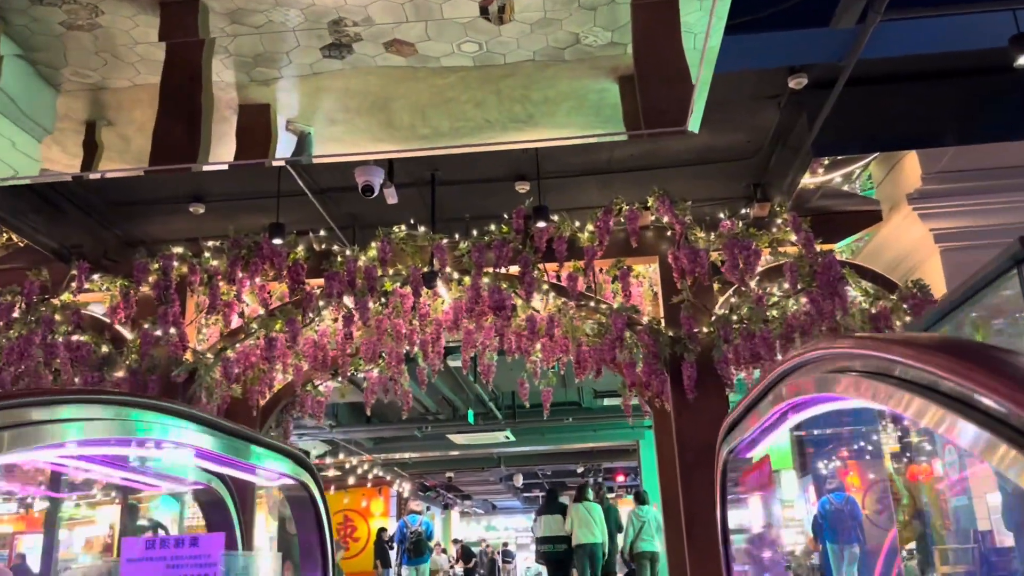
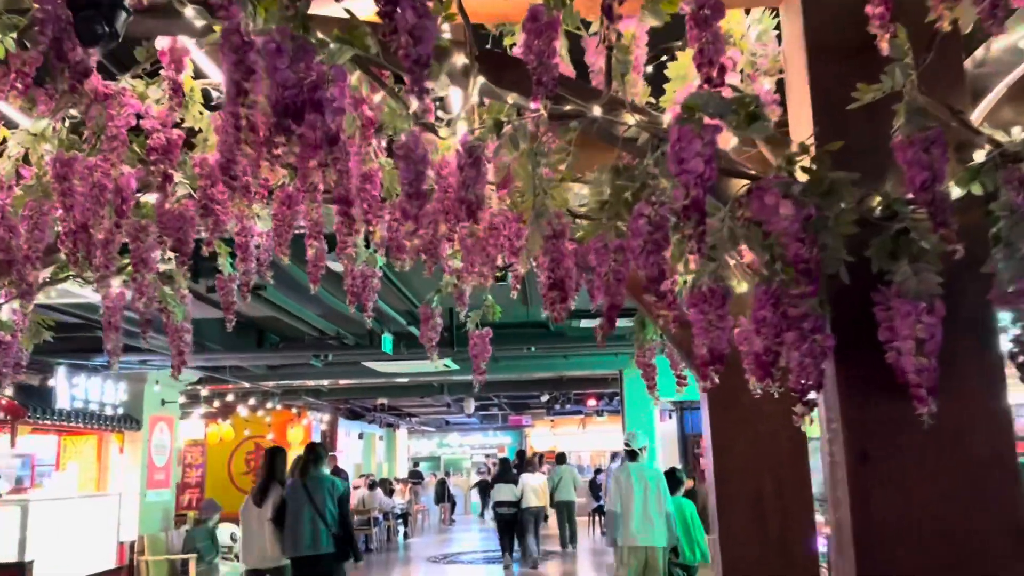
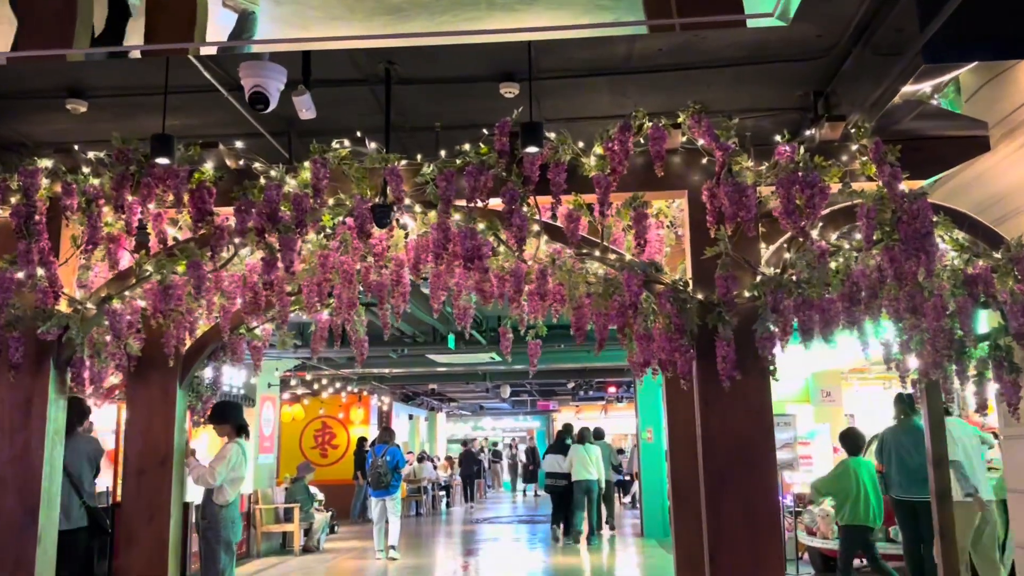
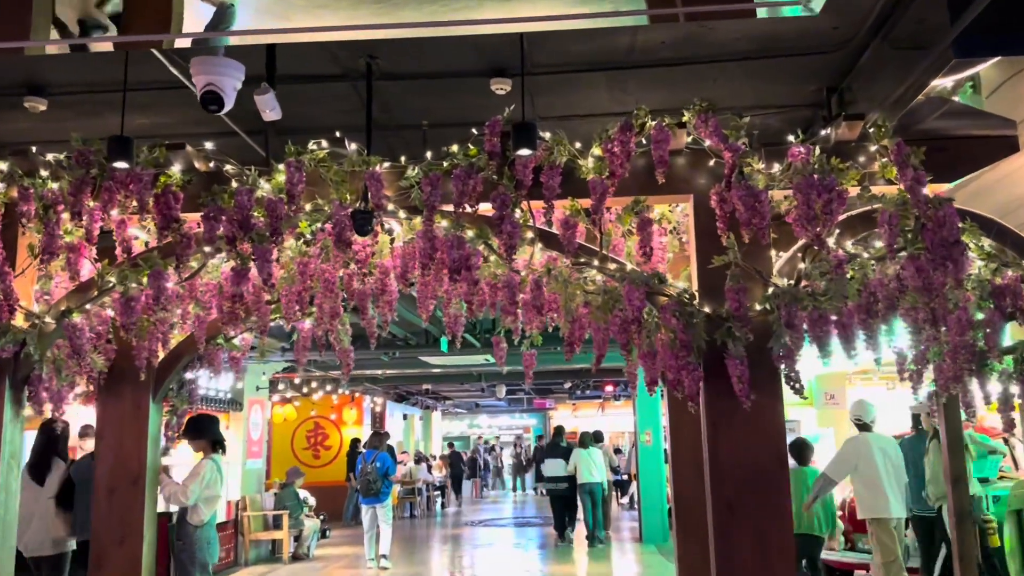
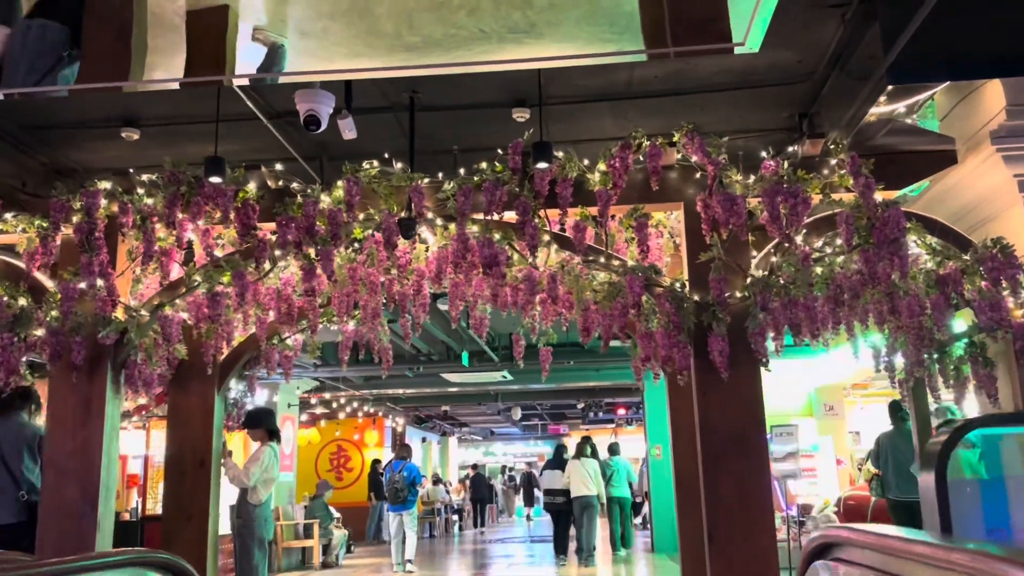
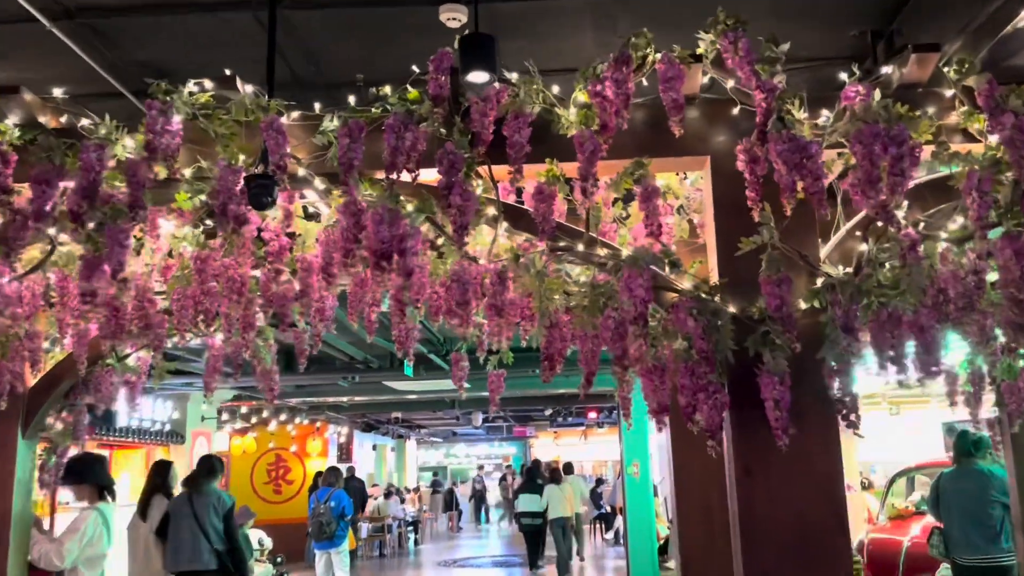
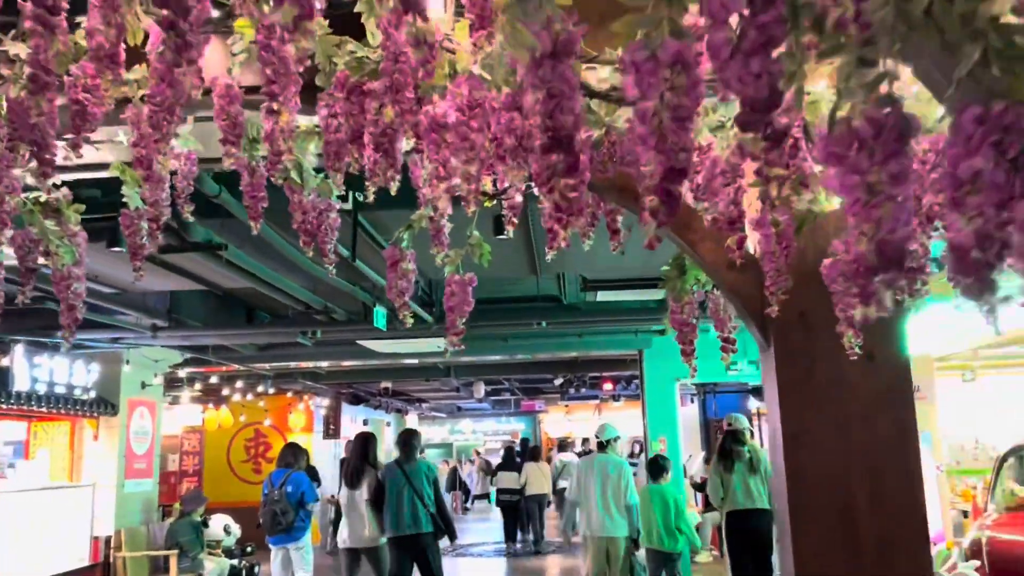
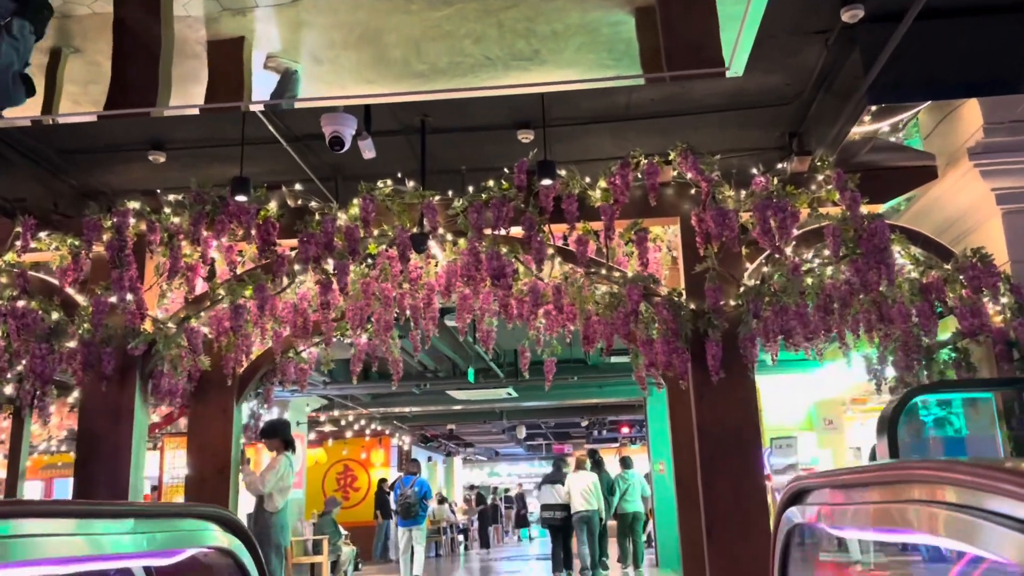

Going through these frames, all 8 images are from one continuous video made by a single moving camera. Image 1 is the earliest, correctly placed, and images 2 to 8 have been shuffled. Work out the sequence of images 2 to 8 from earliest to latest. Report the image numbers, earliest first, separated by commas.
8, 5, 3, 4, 6, 2, 7
